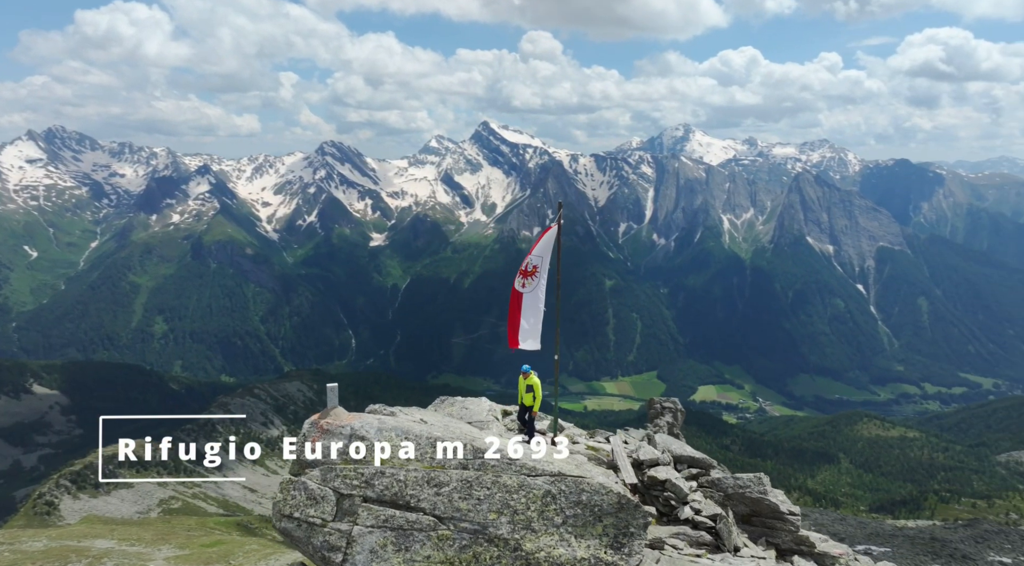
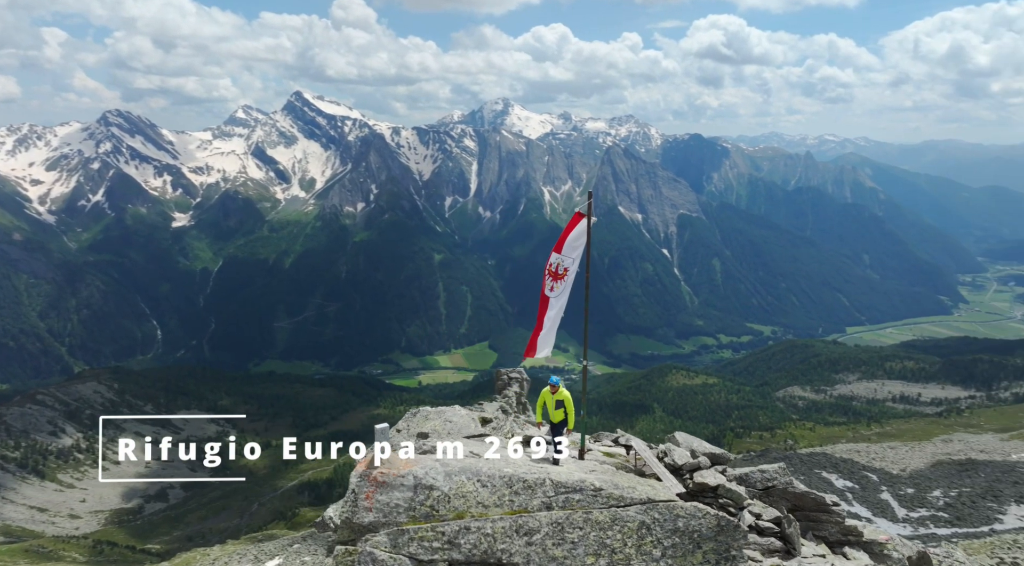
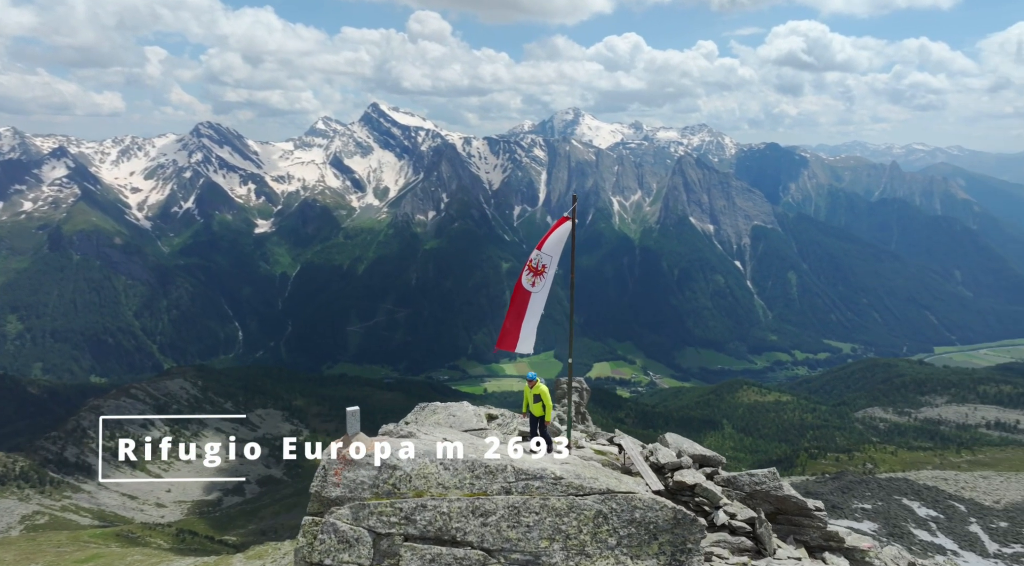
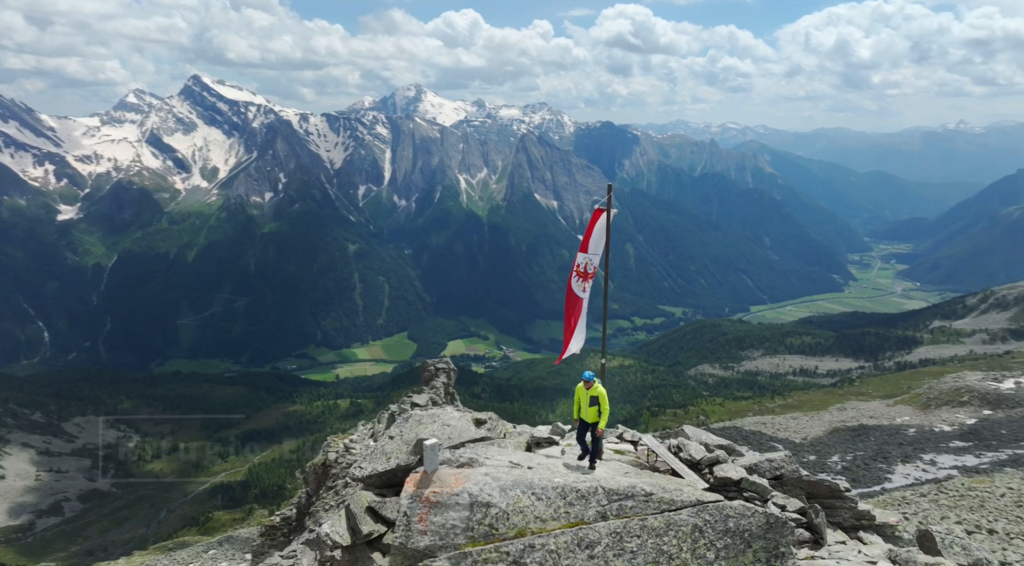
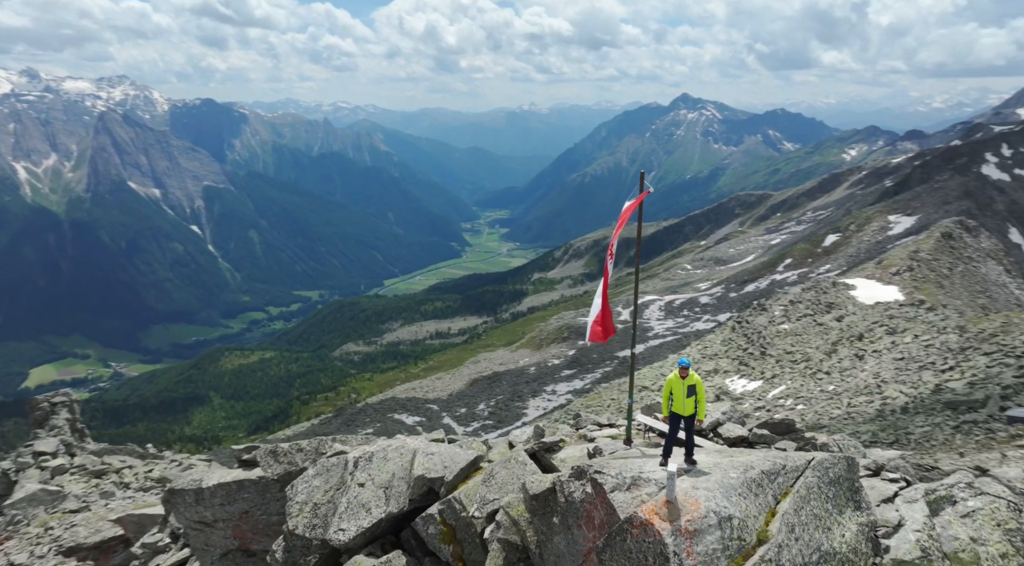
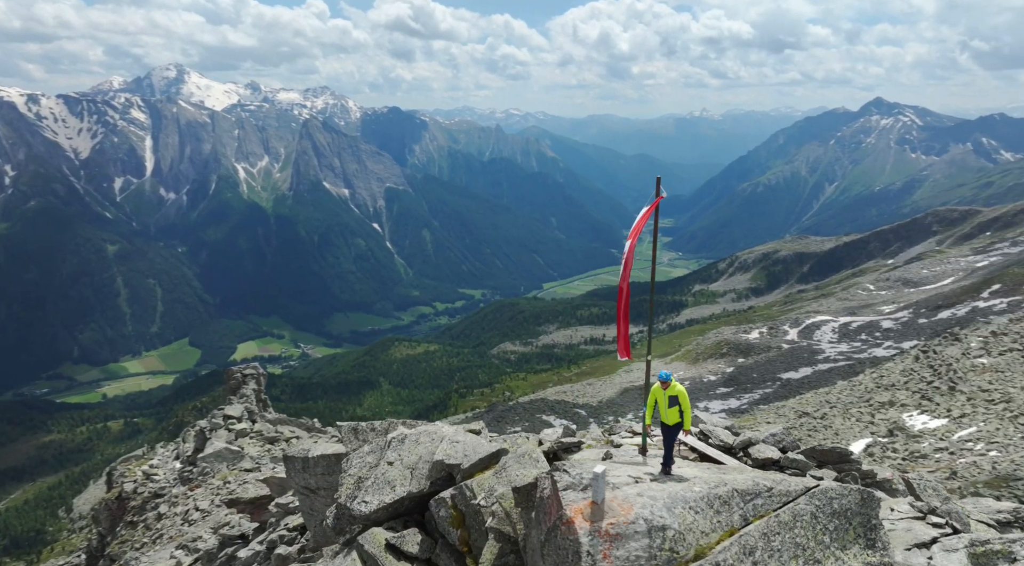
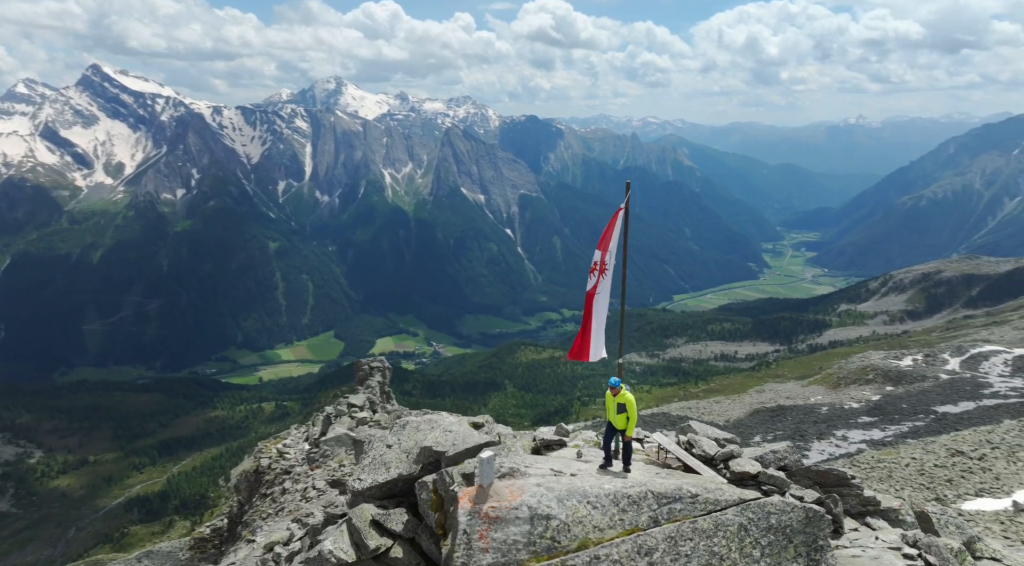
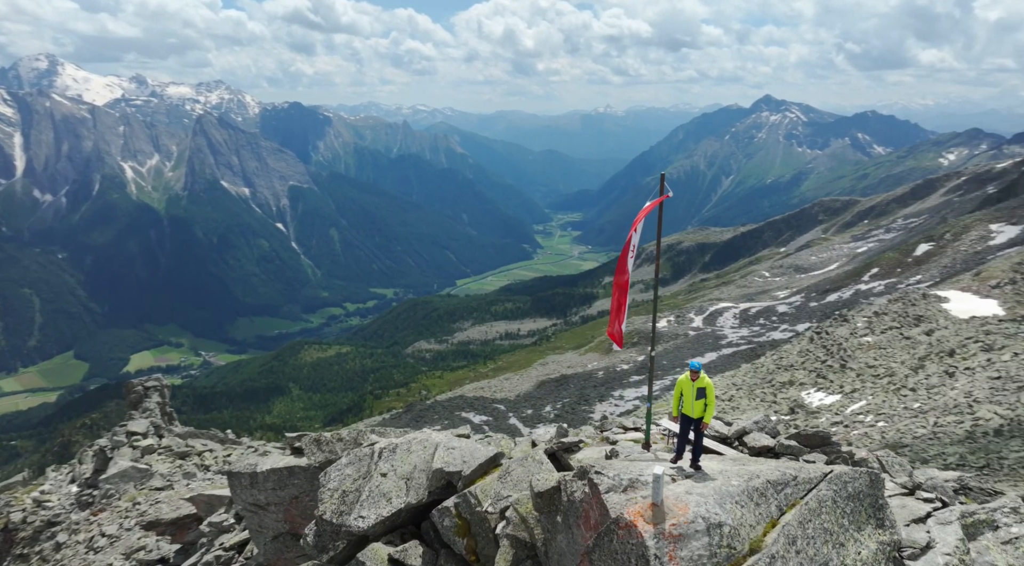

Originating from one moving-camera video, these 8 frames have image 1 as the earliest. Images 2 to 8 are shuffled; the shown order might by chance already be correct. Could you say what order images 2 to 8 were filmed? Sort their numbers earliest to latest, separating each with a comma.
3, 2, 4, 7, 6, 8, 5
